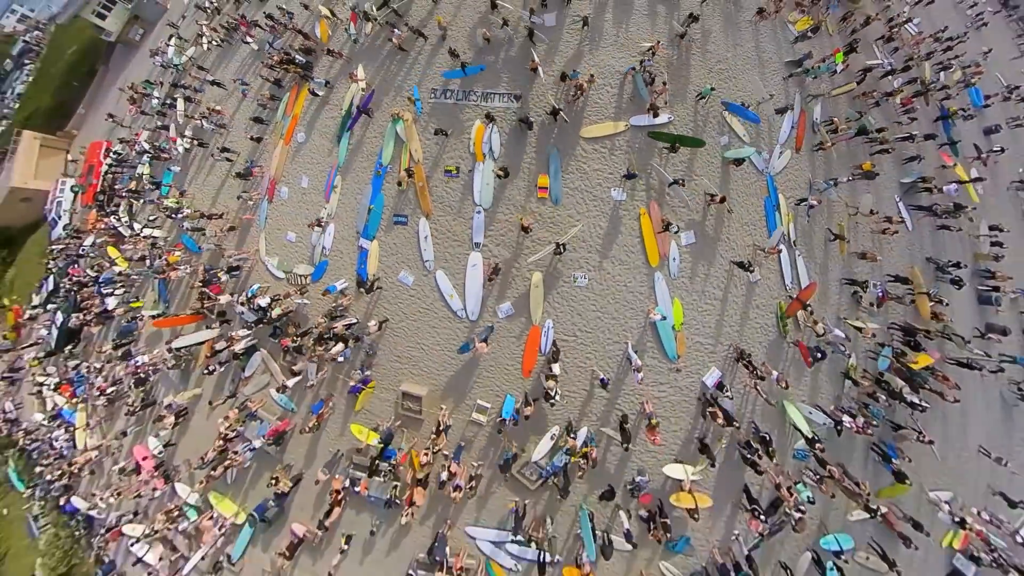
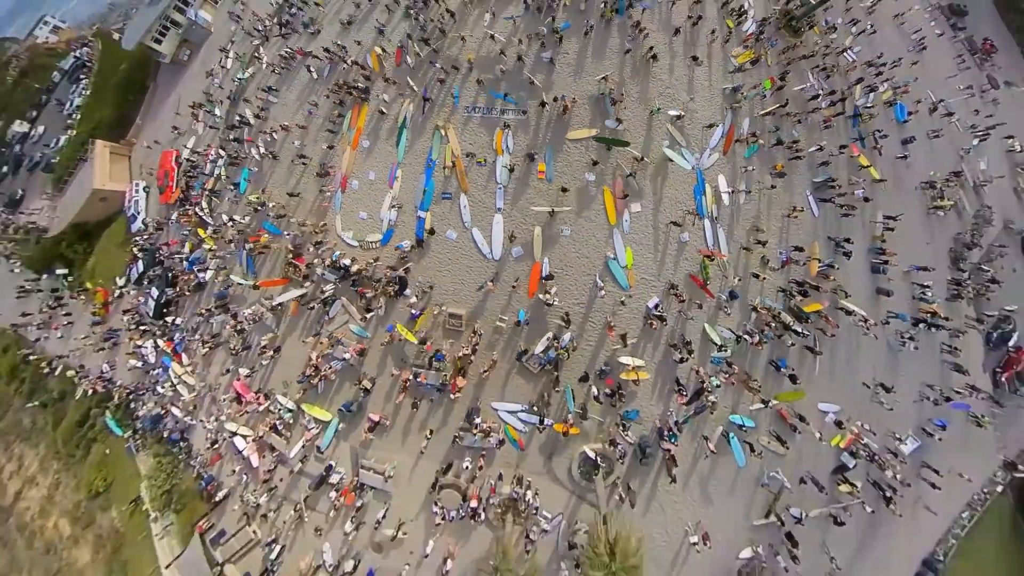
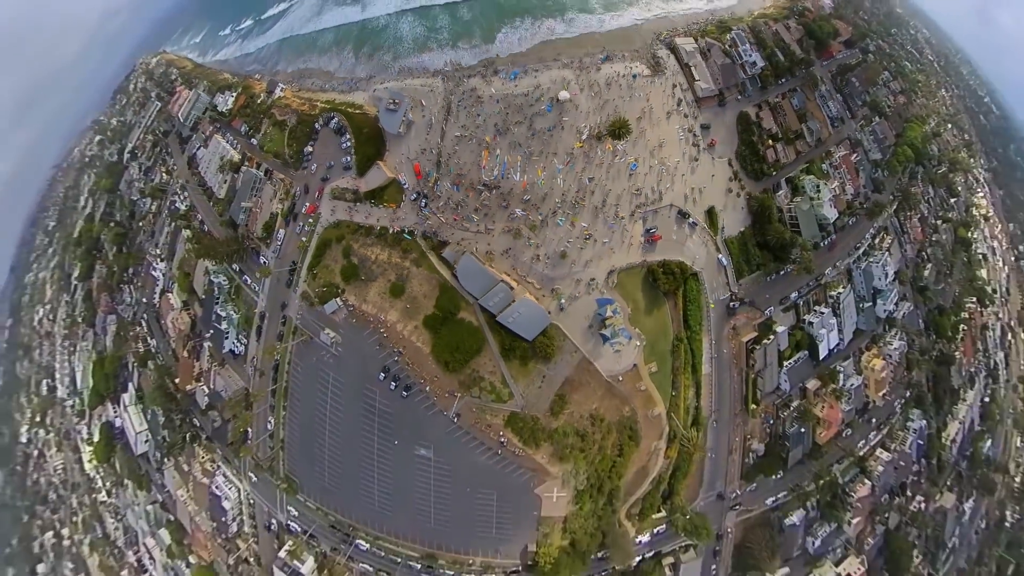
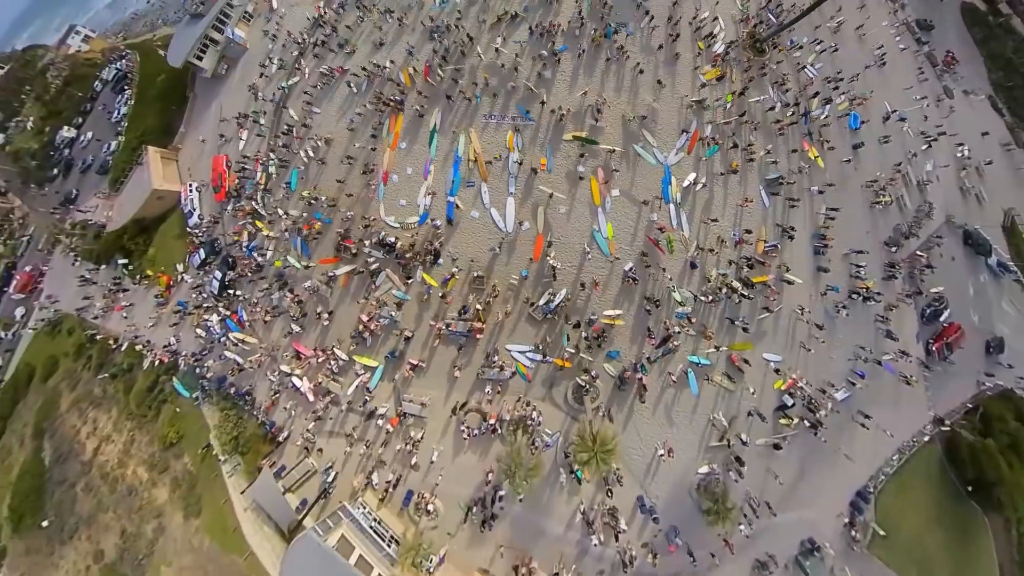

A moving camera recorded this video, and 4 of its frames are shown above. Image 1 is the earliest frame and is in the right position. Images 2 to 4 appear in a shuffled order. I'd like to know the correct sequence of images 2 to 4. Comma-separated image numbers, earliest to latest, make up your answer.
2, 4, 3
